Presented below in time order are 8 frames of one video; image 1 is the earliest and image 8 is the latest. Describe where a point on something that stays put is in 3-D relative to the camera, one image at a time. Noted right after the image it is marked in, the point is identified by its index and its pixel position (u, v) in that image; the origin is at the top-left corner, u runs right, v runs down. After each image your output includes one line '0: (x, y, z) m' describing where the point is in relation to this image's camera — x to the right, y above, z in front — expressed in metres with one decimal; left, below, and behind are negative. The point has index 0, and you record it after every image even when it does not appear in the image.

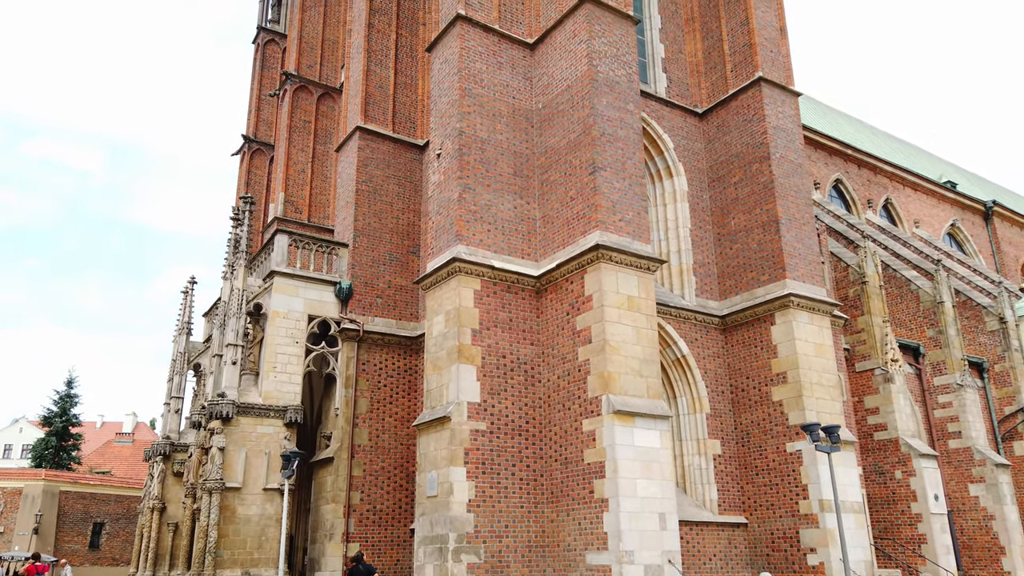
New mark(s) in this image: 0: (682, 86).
0: (+3.5, +4.2, +15.8) m
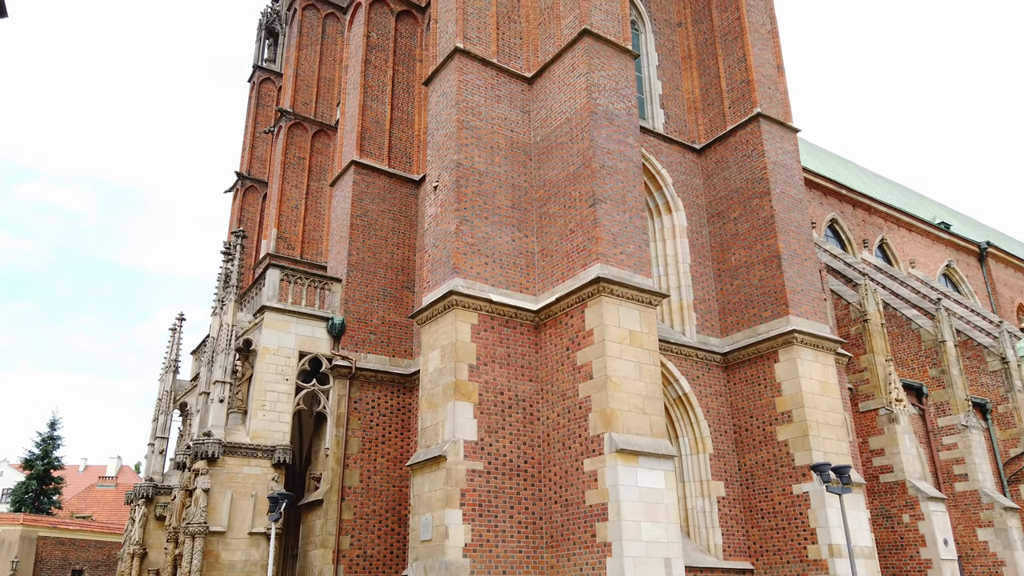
0: (+3.5, +3.4, +15.8) m
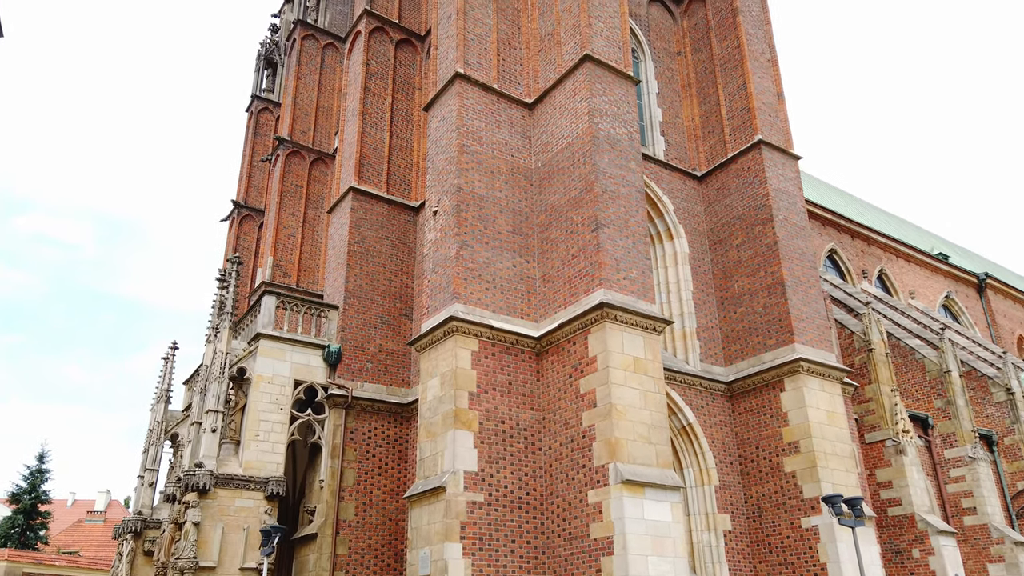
0: (+3.5, +2.8, +15.7) m
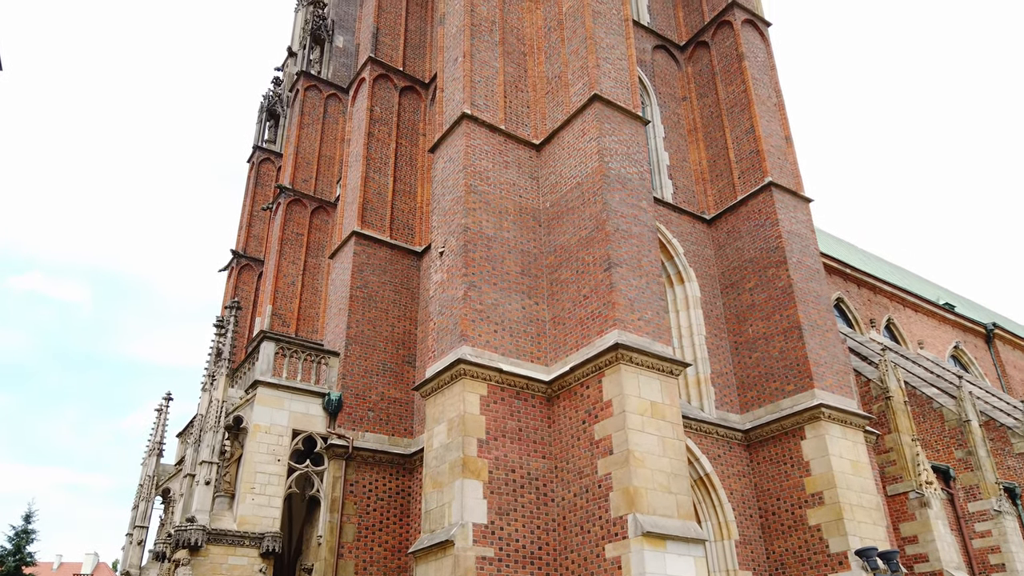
0: (+3.6, +1.9, +15.5) m
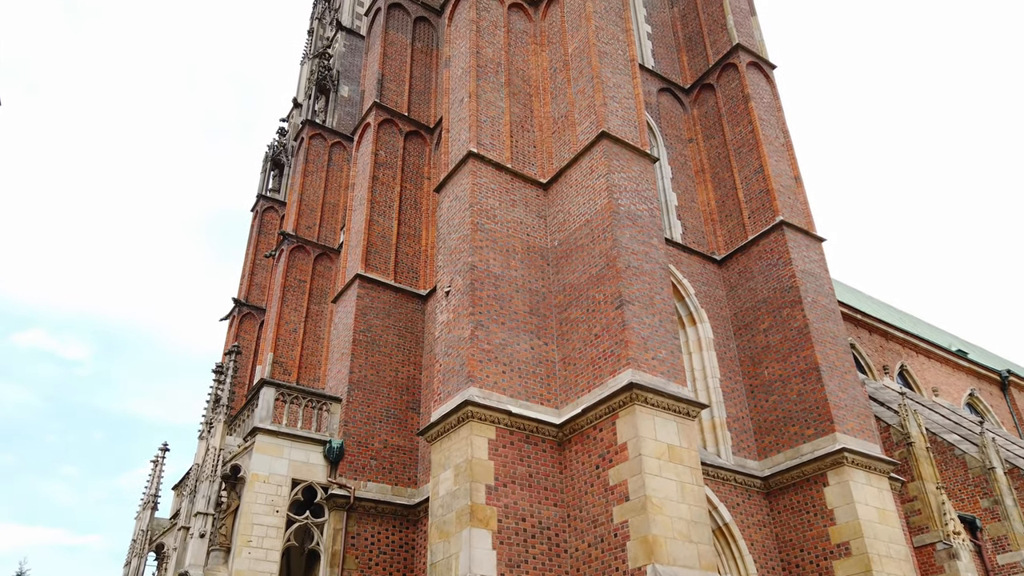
0: (+3.7, +1.1, +15.2) m
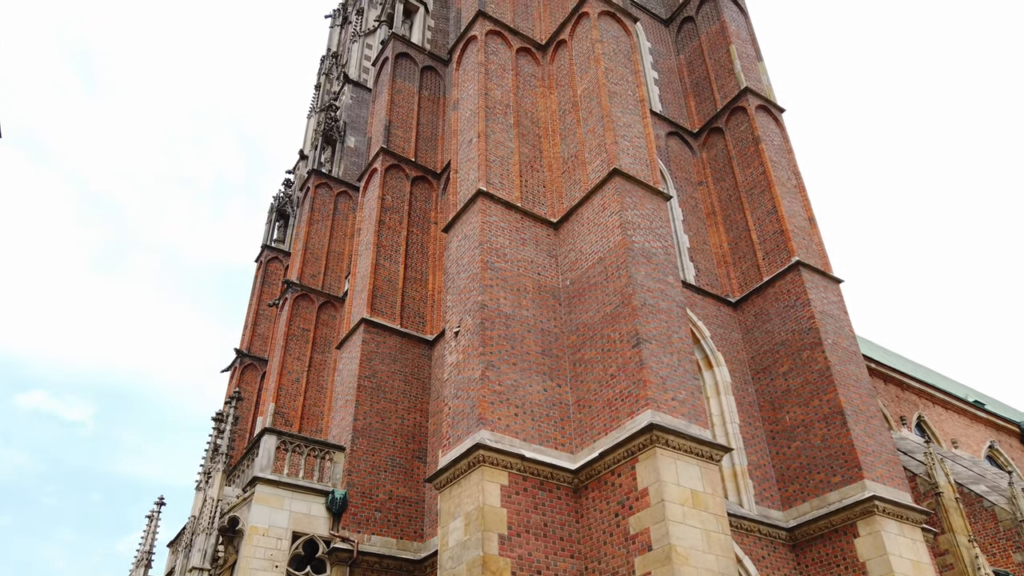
0: (+3.9, +0.2, +14.9) m
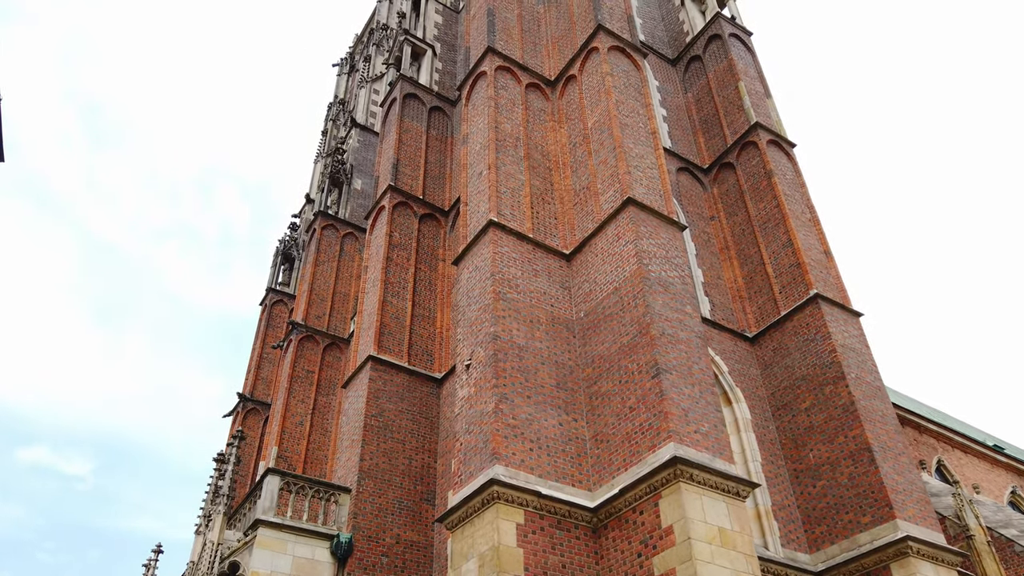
0: (+4.1, -0.4, +14.5) m
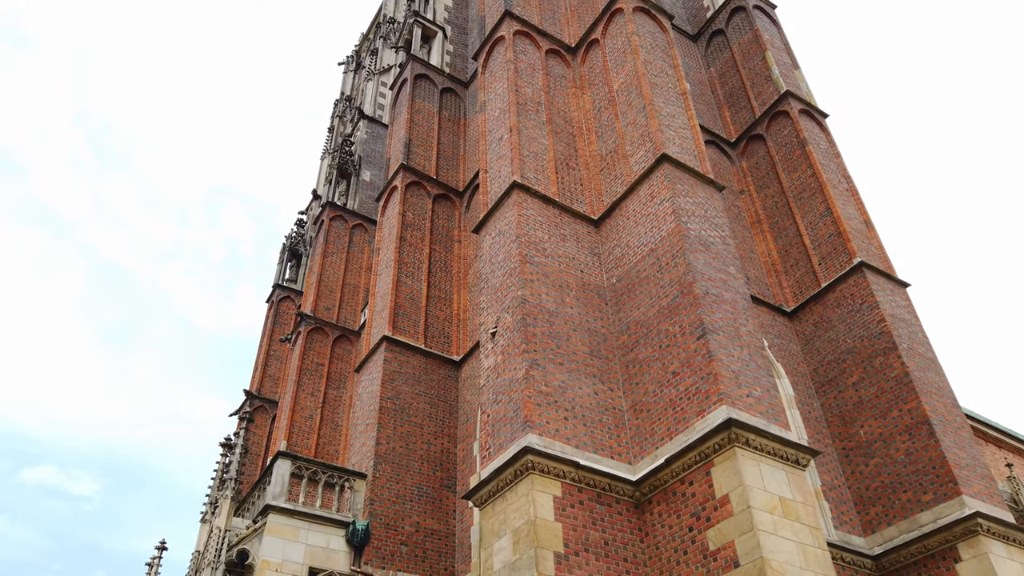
0: (+4.5, 0.0, +13.7) m
